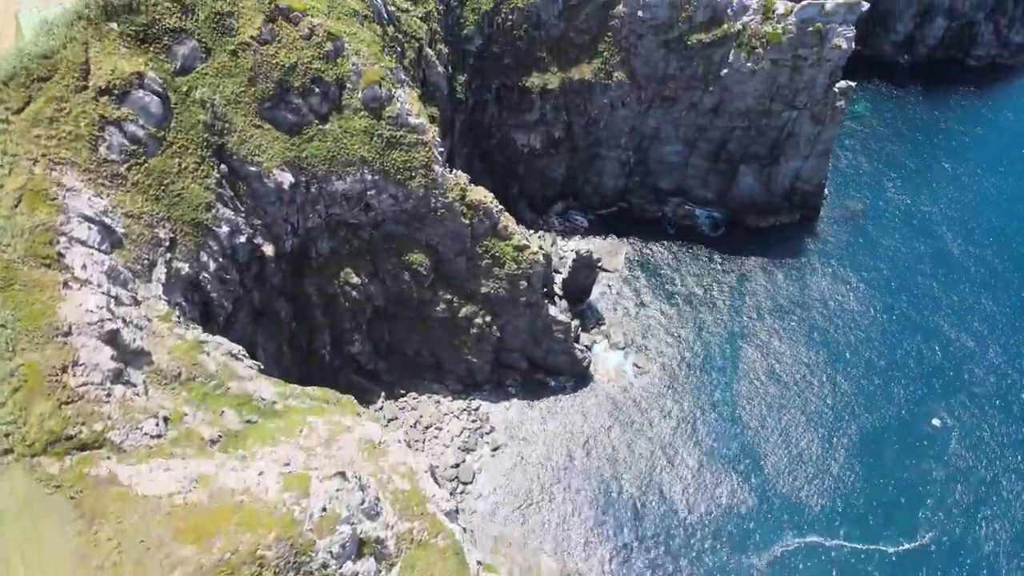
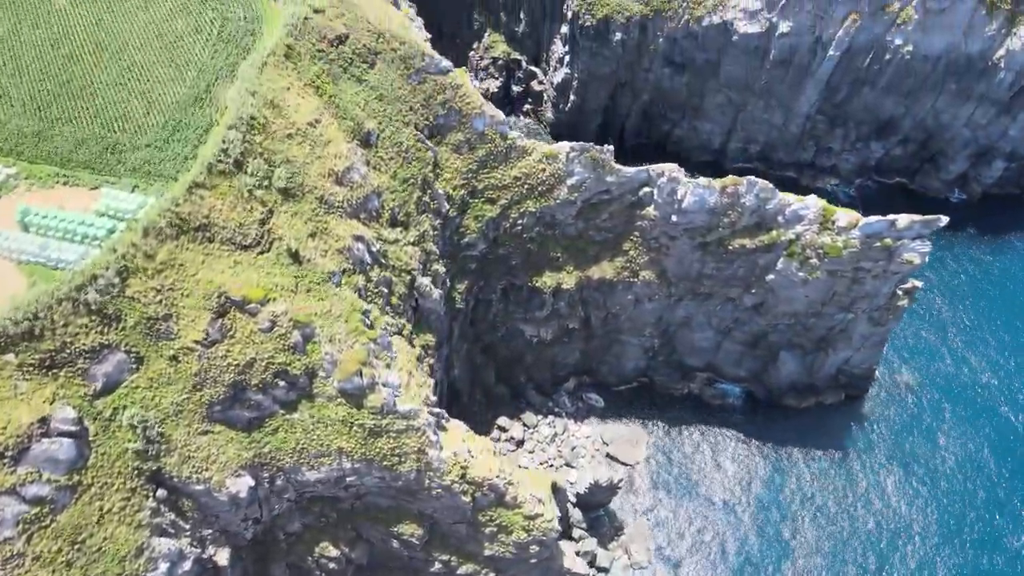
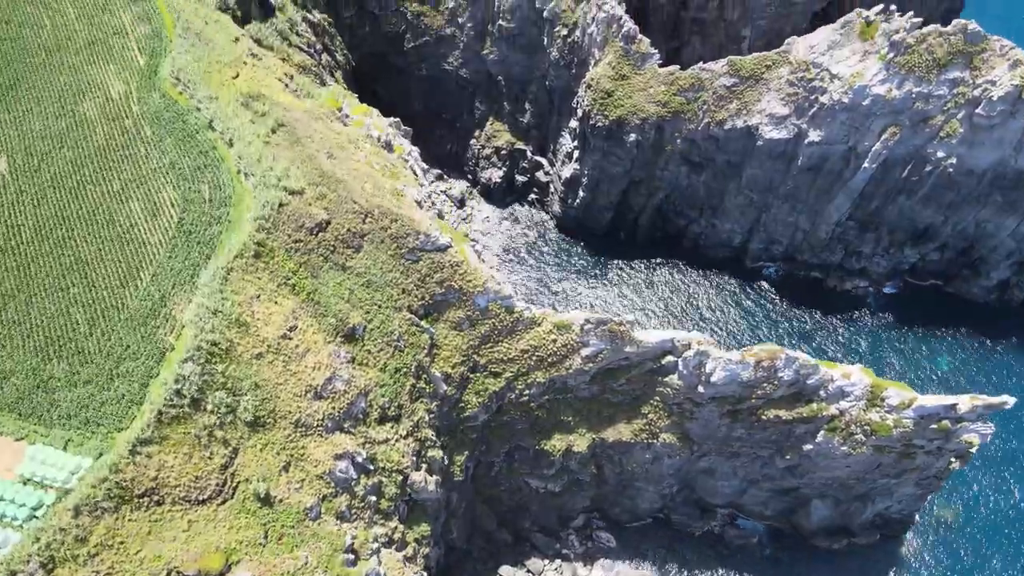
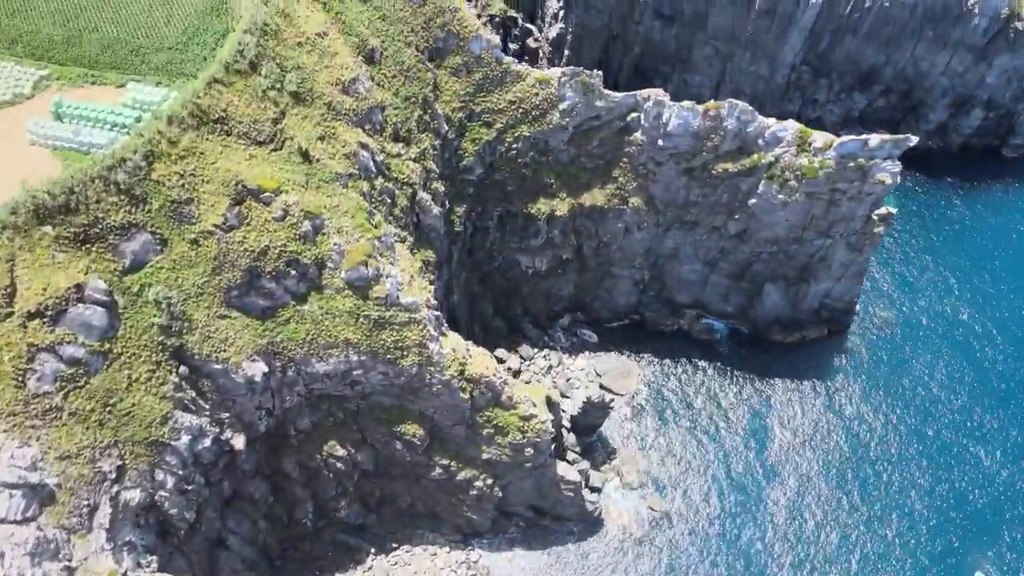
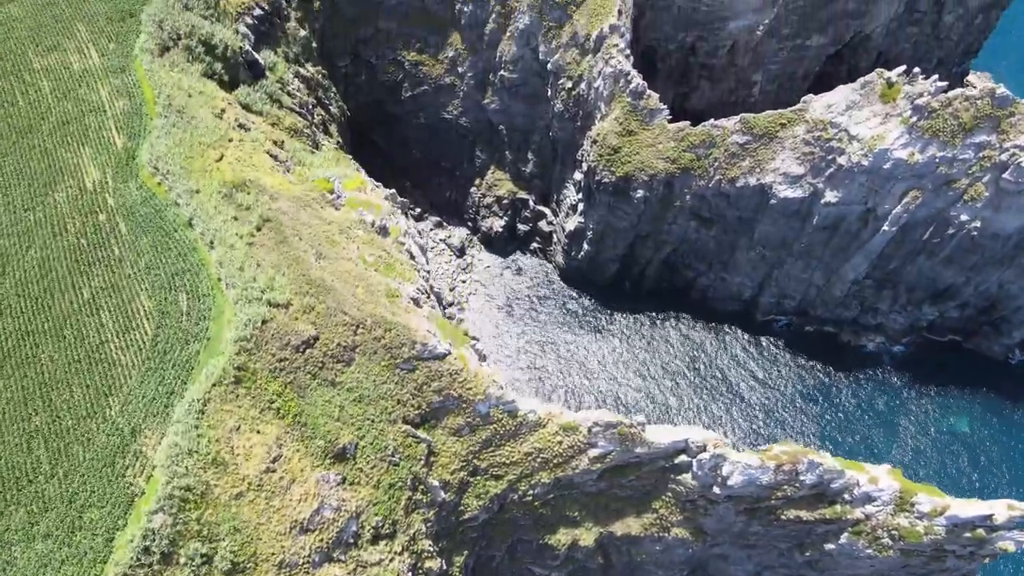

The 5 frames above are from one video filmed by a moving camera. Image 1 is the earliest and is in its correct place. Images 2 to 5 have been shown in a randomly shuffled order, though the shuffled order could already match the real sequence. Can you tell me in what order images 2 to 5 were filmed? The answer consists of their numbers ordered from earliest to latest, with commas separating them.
4, 2, 3, 5
